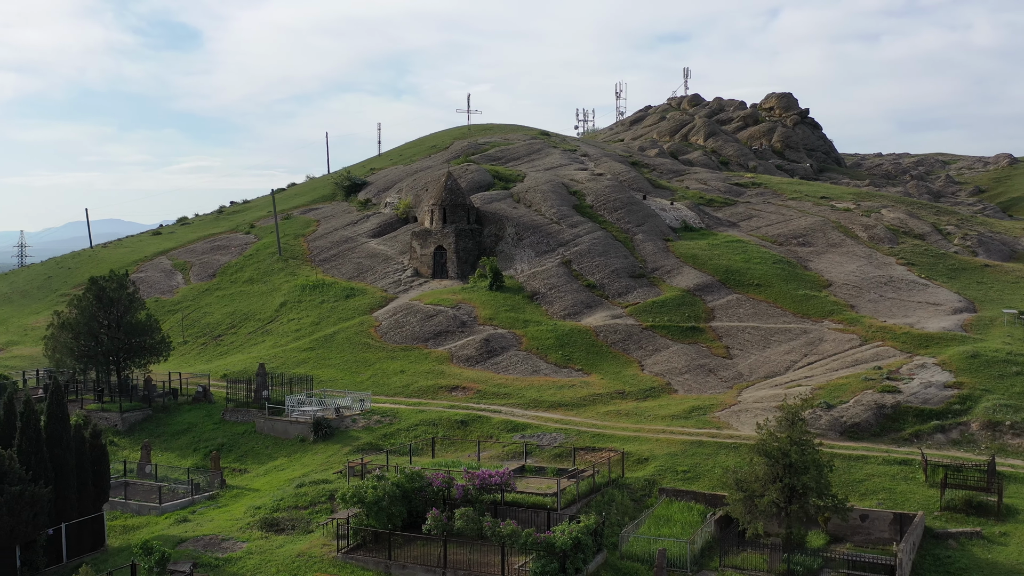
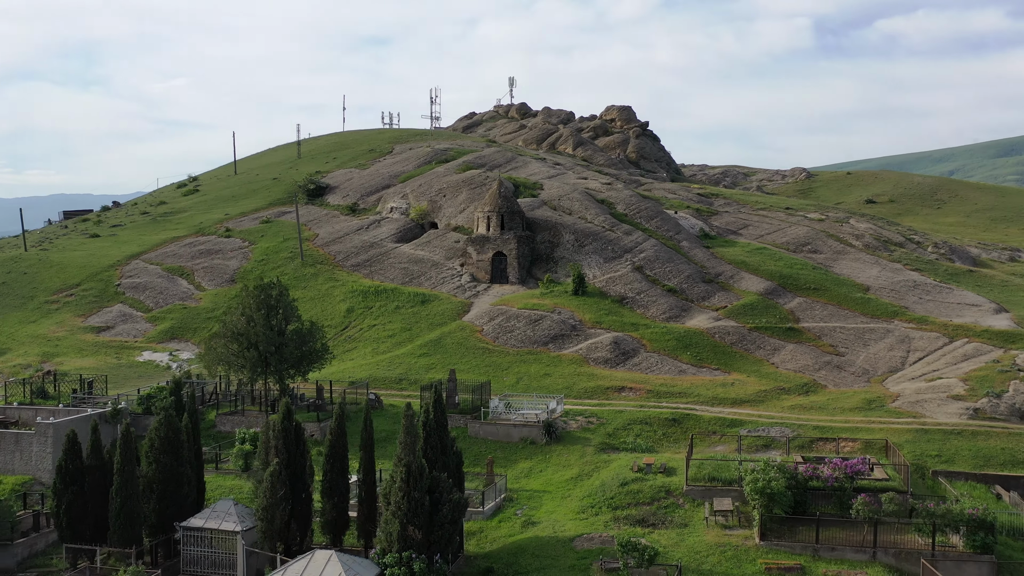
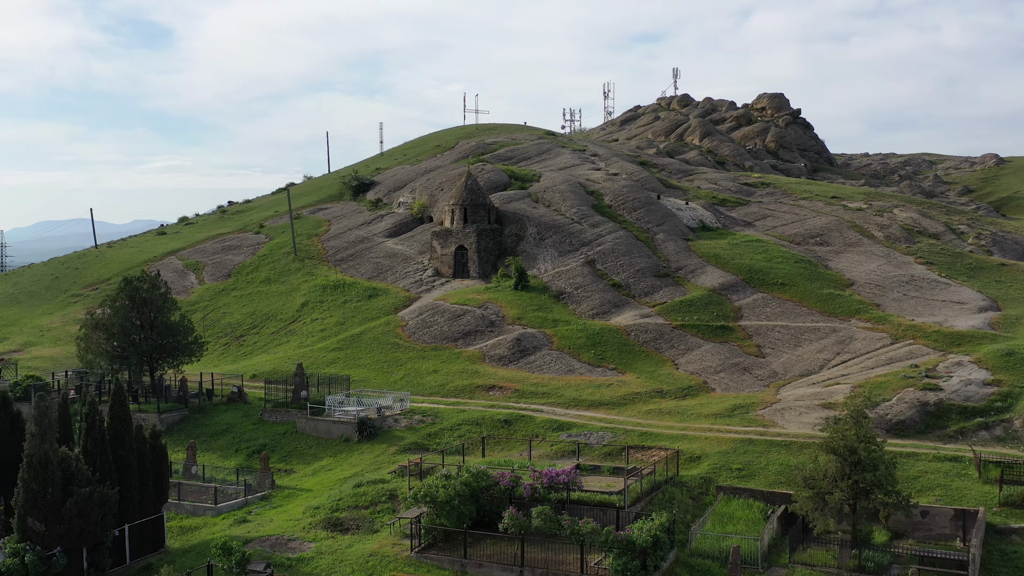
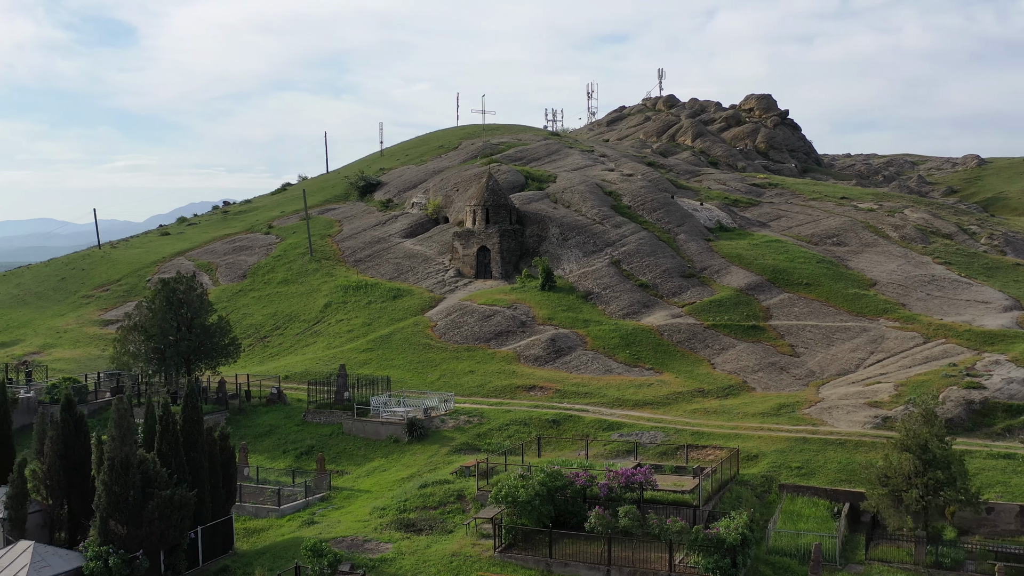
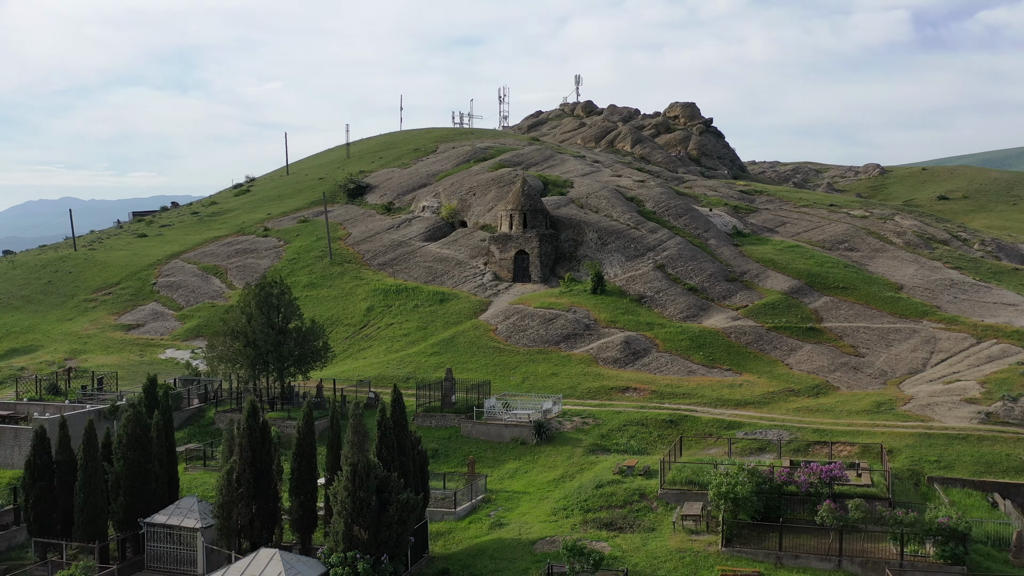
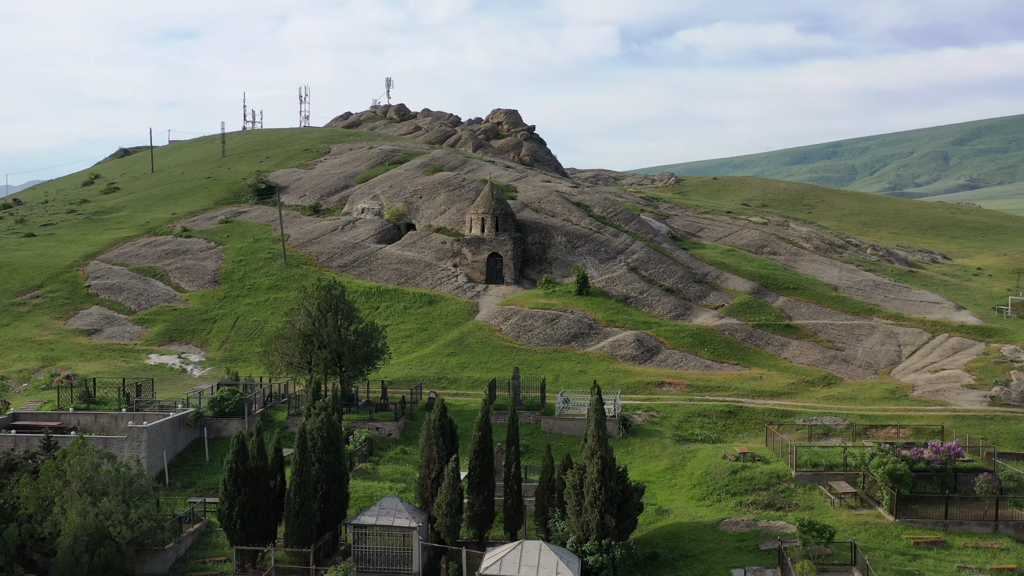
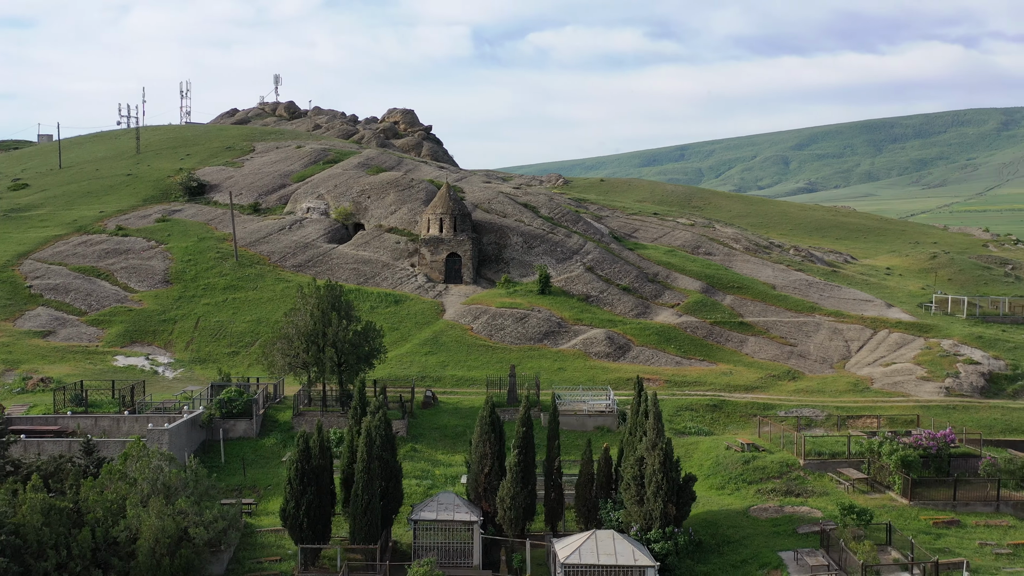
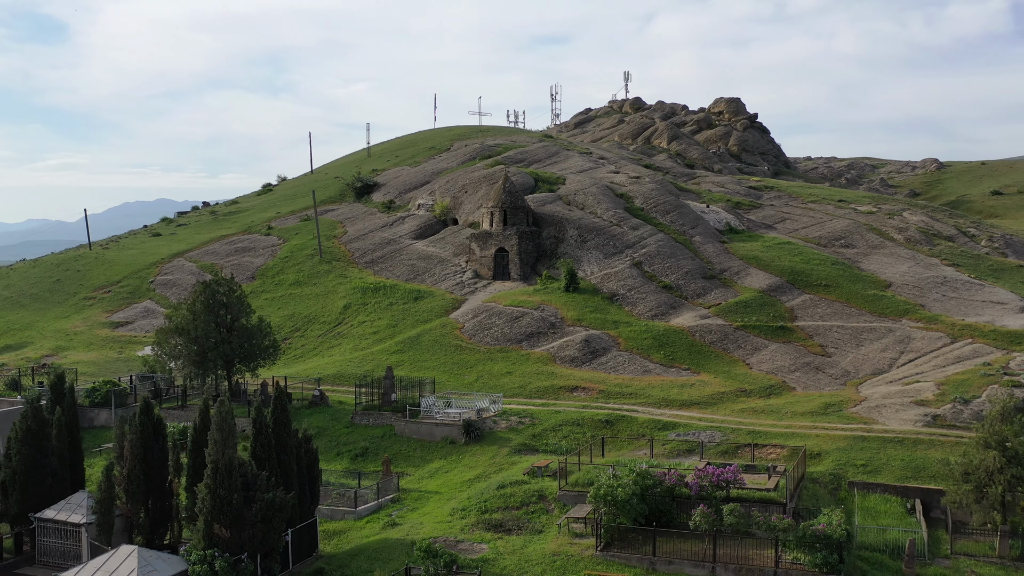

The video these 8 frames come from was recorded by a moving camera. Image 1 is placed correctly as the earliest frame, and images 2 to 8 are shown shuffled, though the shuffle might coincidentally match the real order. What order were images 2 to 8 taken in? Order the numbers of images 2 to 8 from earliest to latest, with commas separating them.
3, 4, 8, 5, 2, 6, 7
